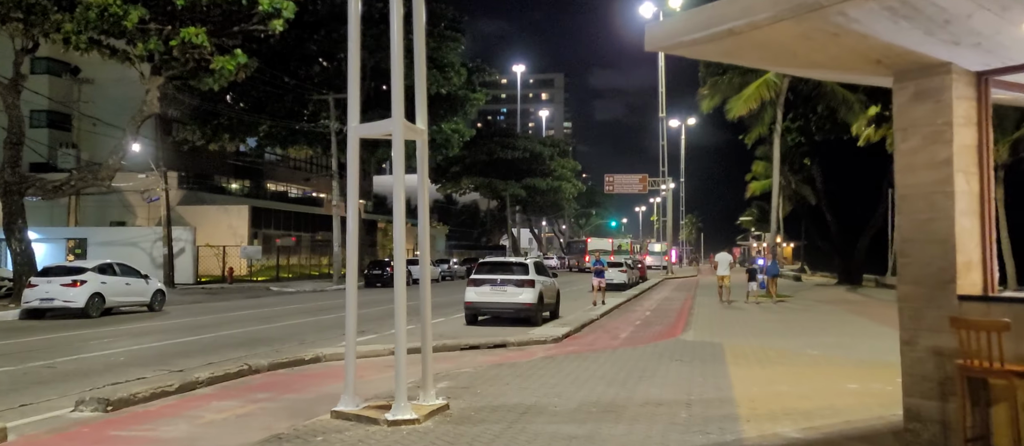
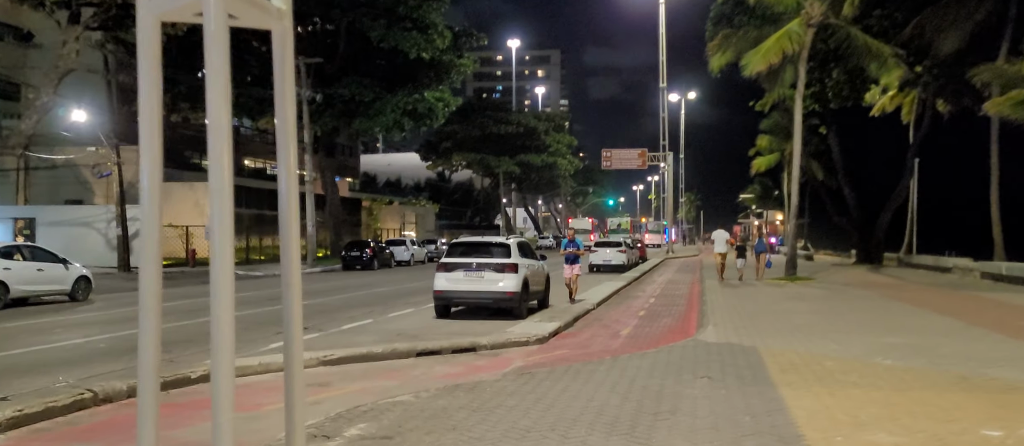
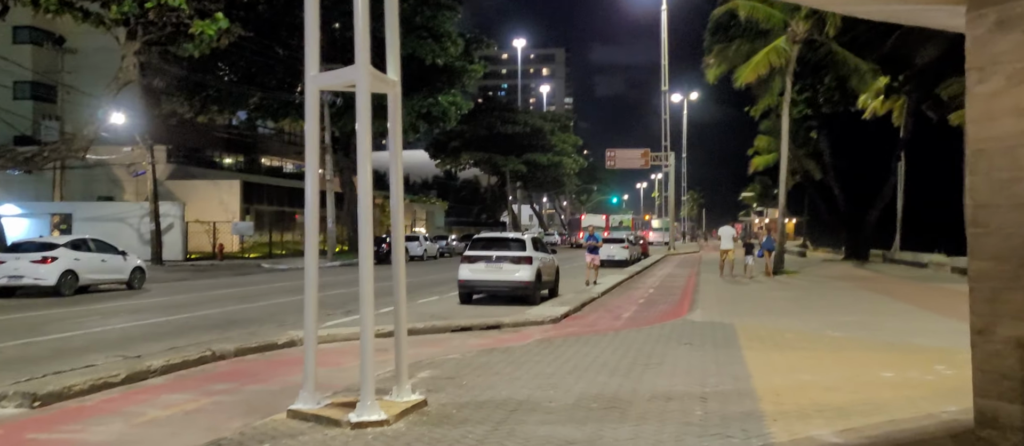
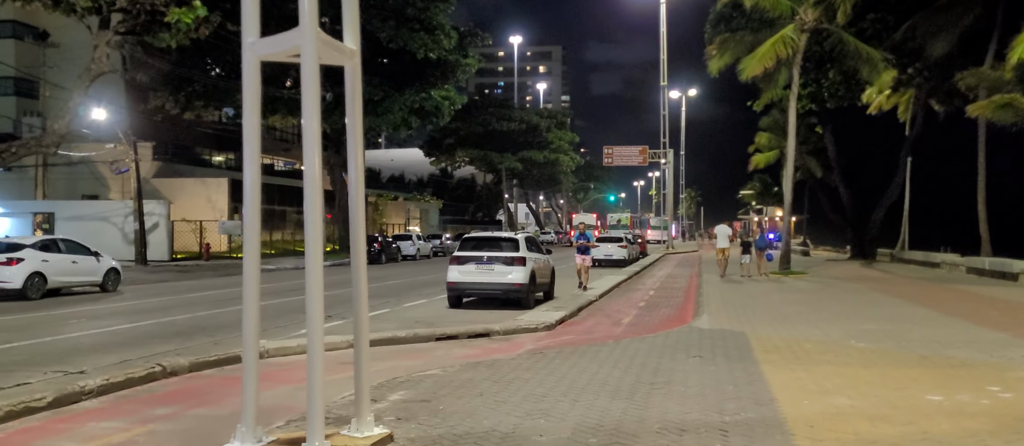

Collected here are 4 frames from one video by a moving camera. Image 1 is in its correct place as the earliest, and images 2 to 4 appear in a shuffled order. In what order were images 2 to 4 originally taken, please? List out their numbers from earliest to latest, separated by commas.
3, 4, 2
